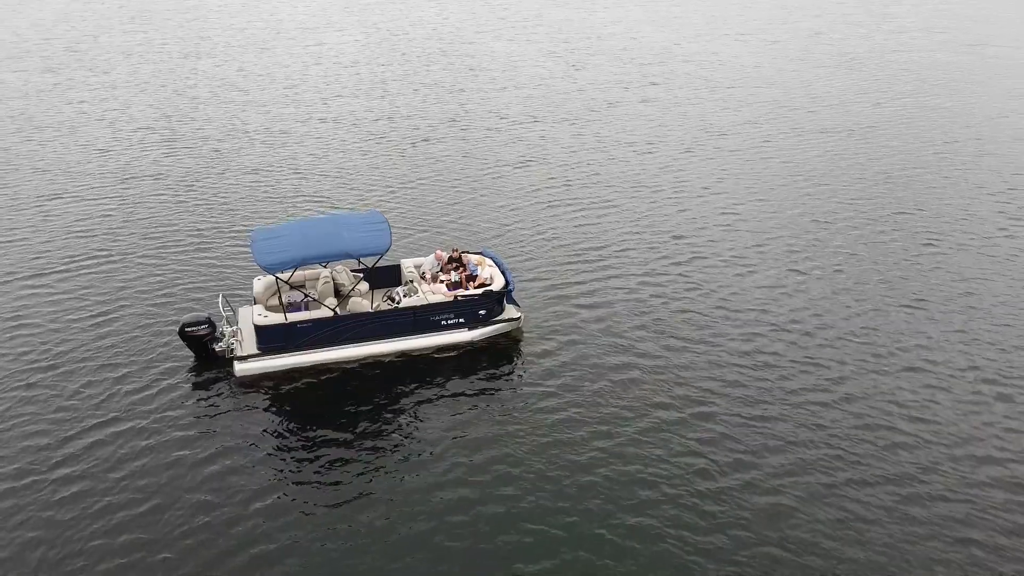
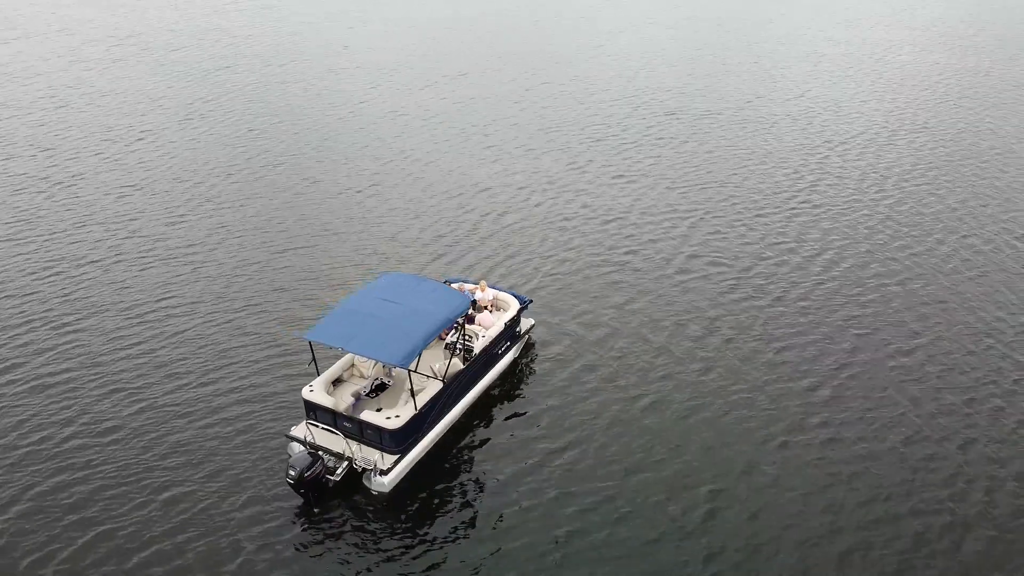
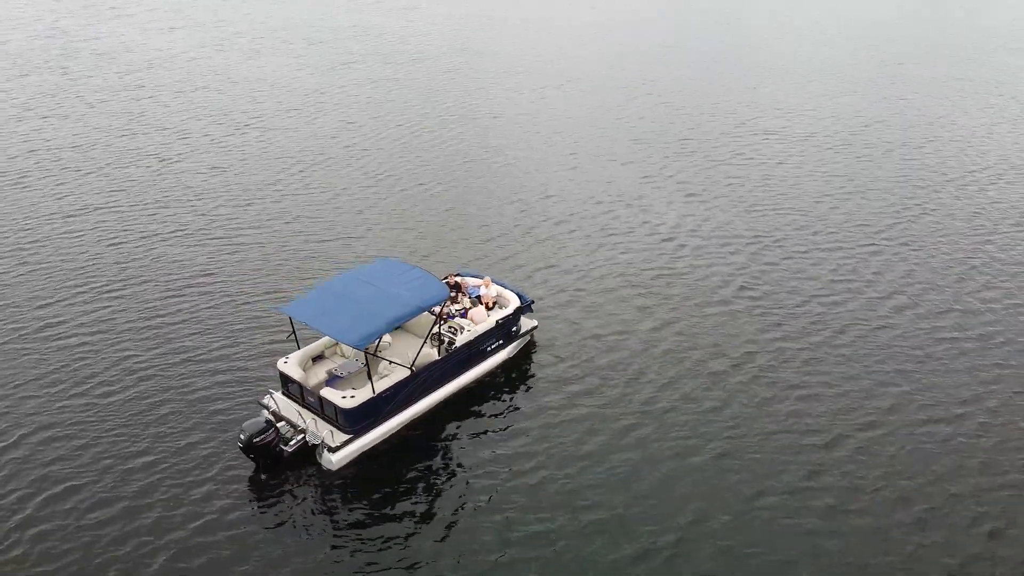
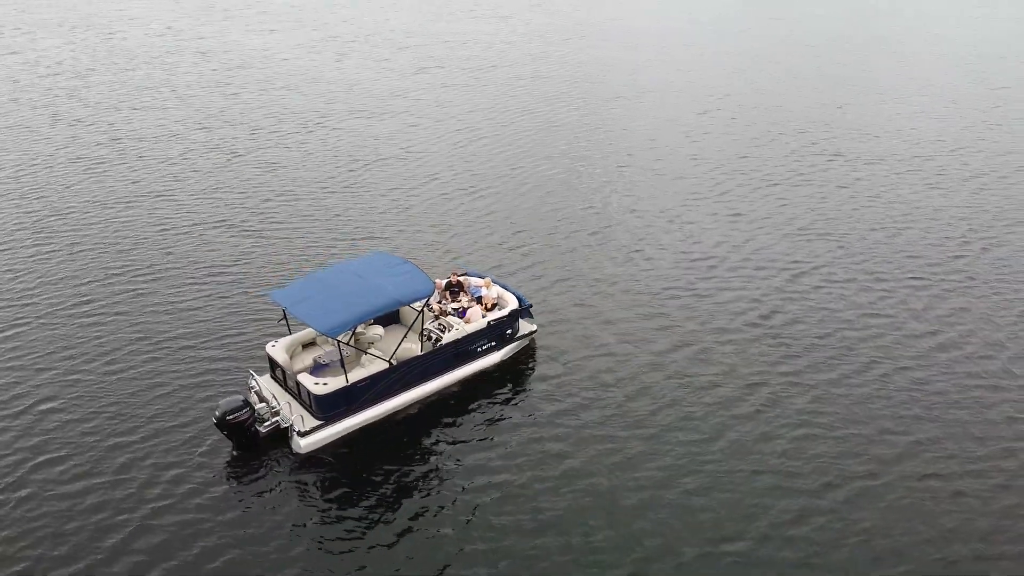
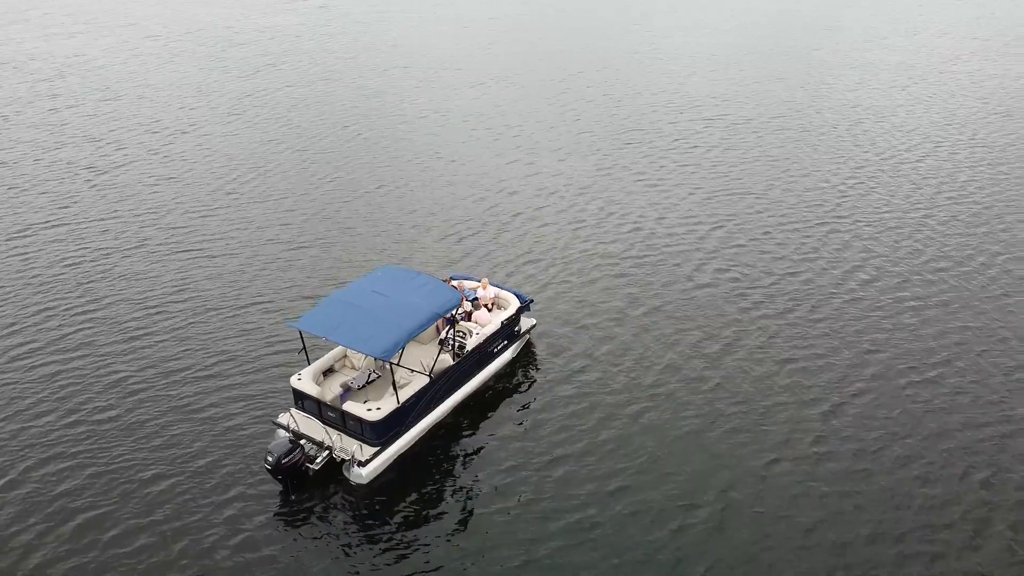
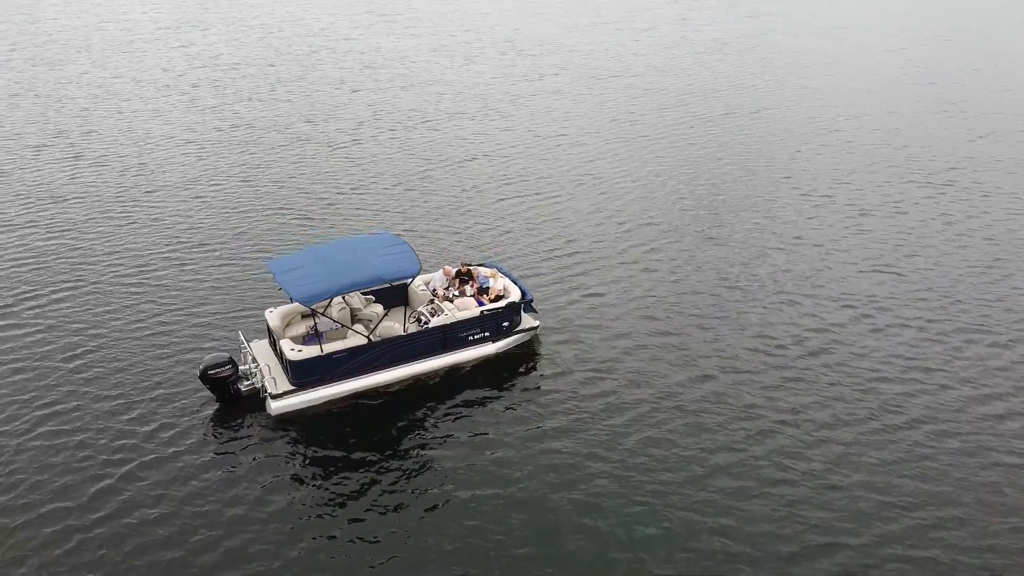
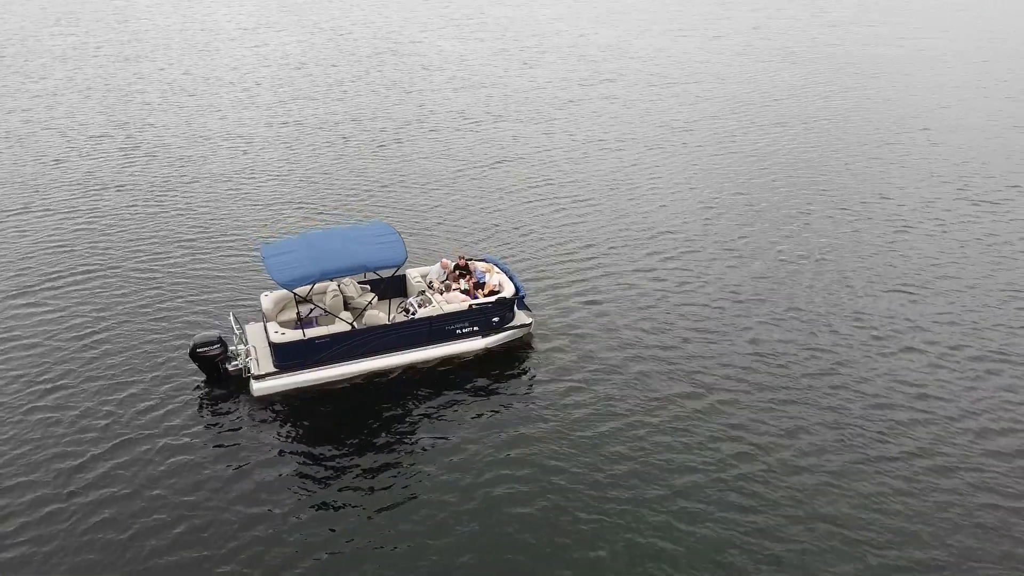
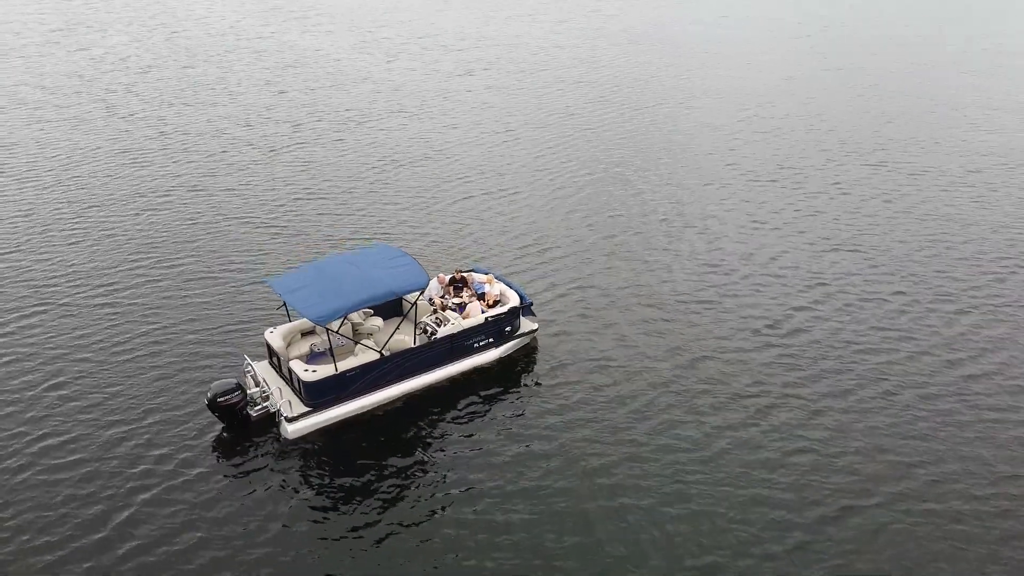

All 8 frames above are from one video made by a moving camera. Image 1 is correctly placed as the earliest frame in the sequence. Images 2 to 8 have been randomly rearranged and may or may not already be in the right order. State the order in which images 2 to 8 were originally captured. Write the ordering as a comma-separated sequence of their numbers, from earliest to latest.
7, 6, 8, 4, 3, 5, 2
